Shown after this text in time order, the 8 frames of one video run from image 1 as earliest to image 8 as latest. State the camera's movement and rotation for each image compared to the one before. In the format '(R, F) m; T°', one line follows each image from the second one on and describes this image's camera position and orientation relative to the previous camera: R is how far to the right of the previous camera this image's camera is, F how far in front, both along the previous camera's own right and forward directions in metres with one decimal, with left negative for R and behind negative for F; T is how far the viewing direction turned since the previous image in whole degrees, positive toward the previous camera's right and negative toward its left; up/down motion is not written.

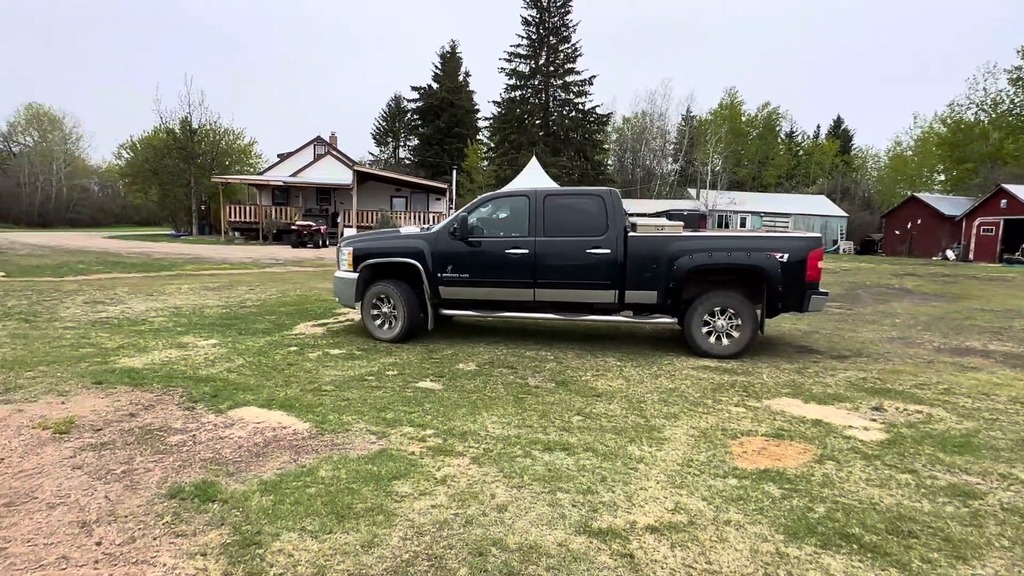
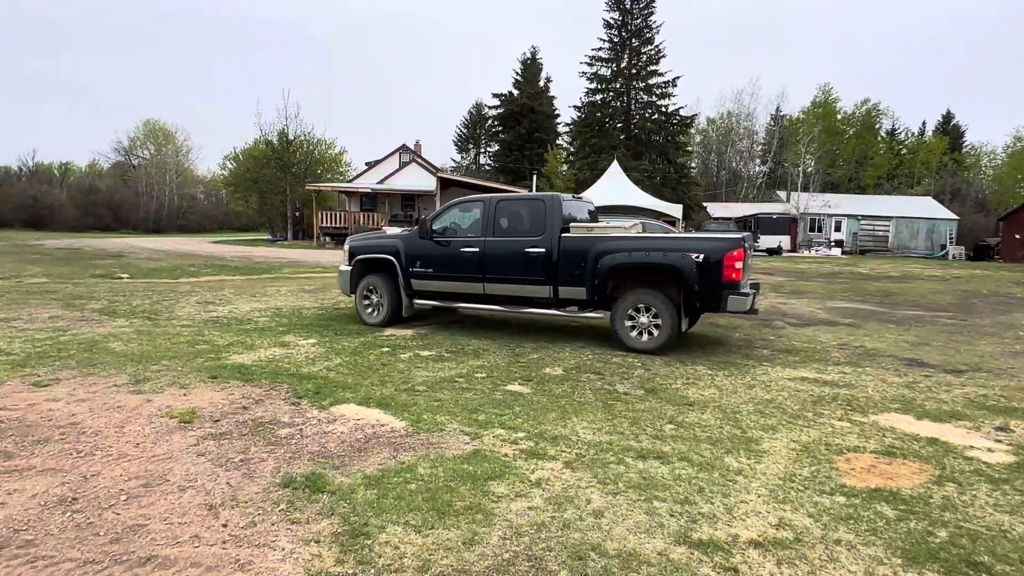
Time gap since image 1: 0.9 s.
(-0.1, 0.0) m; -7°
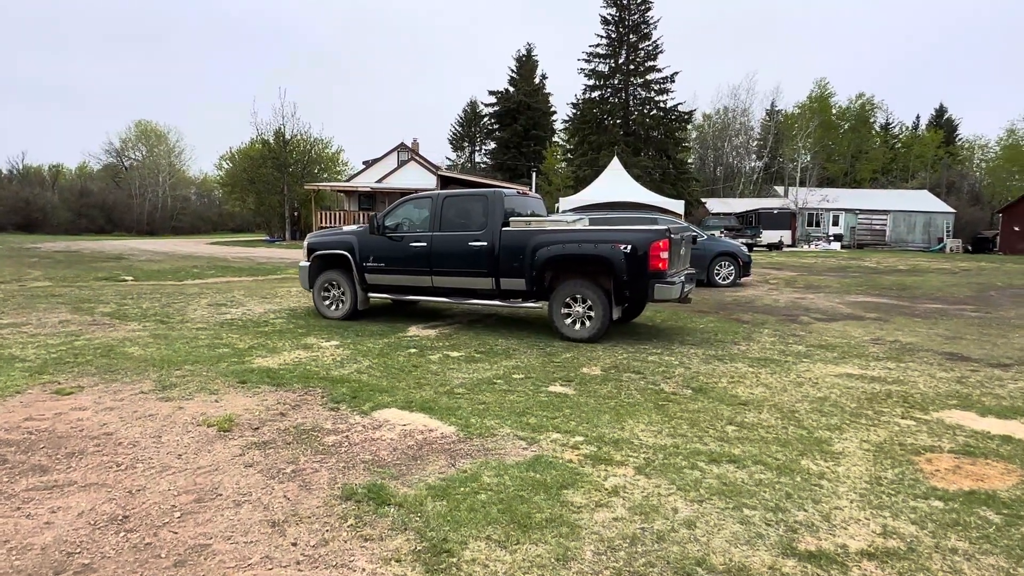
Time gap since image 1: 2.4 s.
(-0.4, +0.2) m; +1°
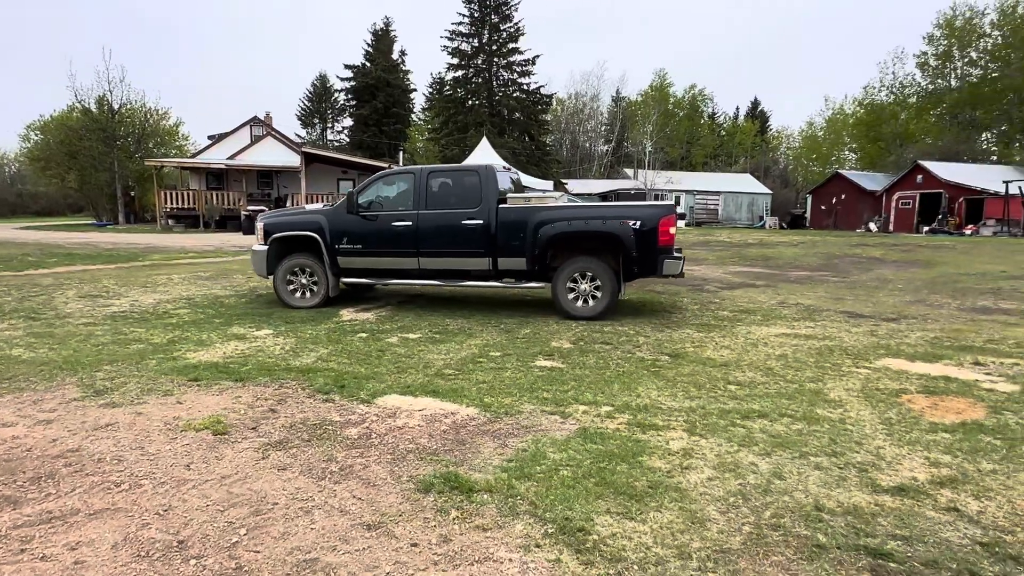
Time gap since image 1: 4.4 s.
(-1.0, +0.2) m; +14°
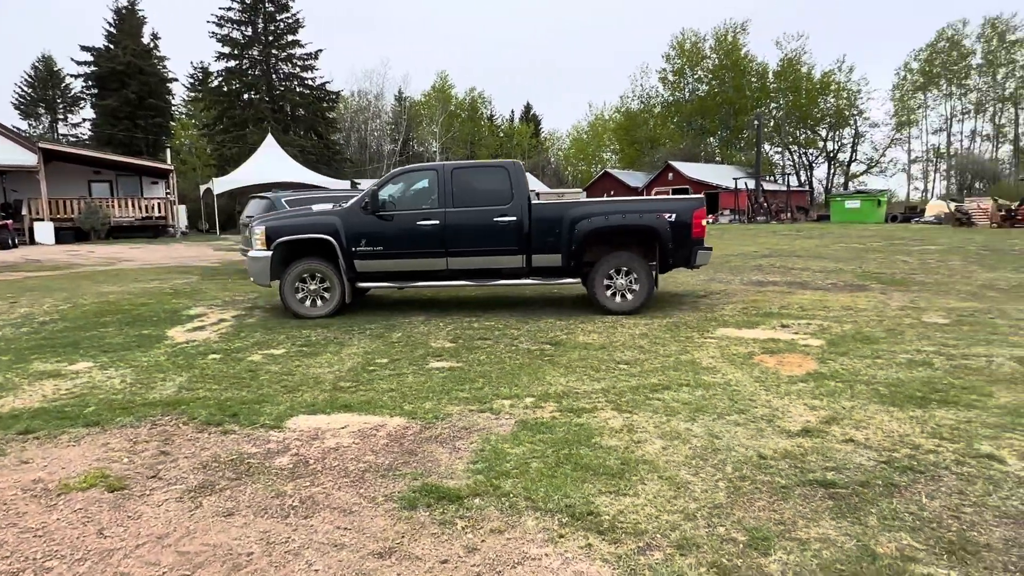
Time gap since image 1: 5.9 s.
(-0.8, +0.1) m; +20°
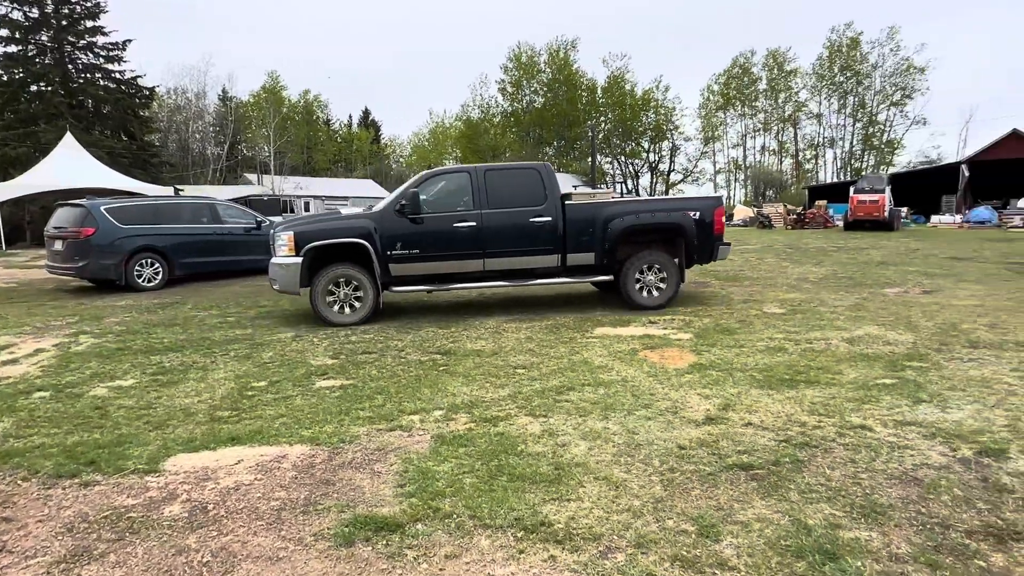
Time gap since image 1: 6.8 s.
(-0.4, +0.1) m; +15°
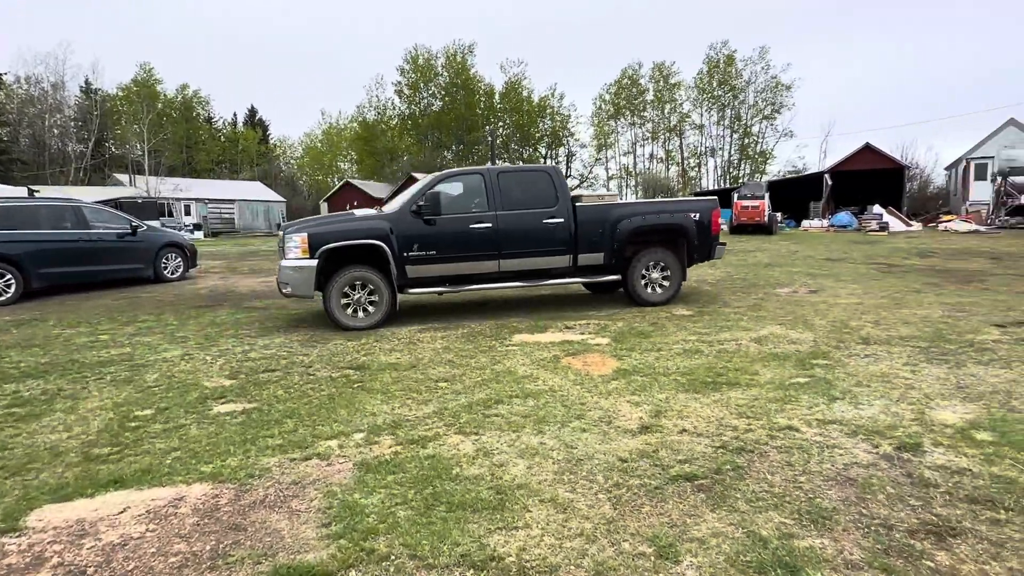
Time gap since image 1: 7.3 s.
(-0.1, +0.2) m; +9°
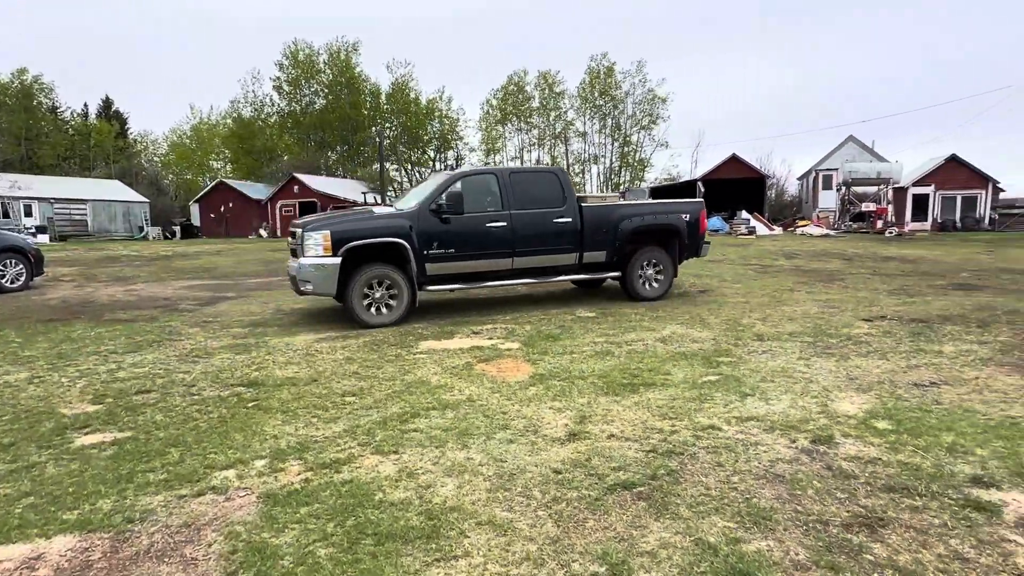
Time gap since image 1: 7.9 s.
(-0.2, +0.2) m; +10°
